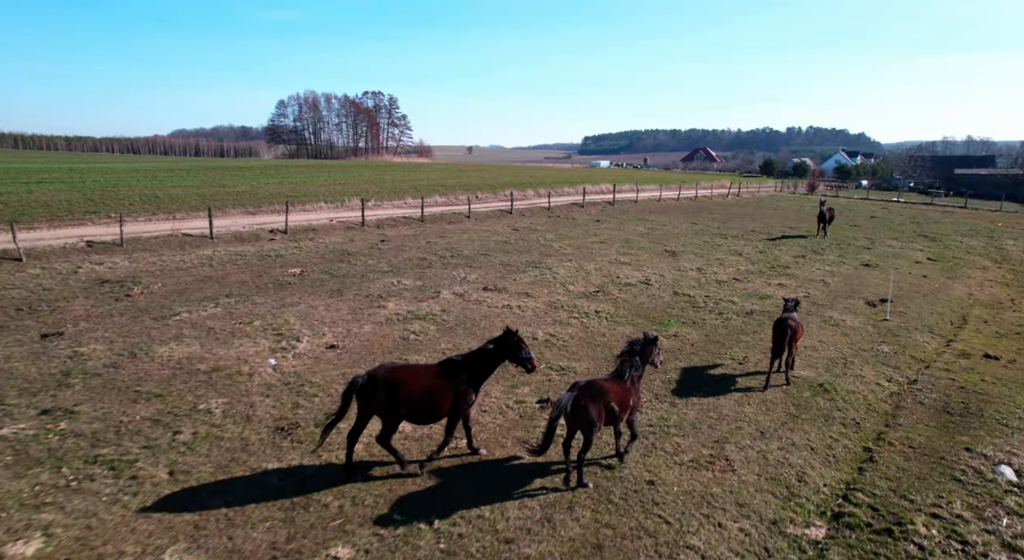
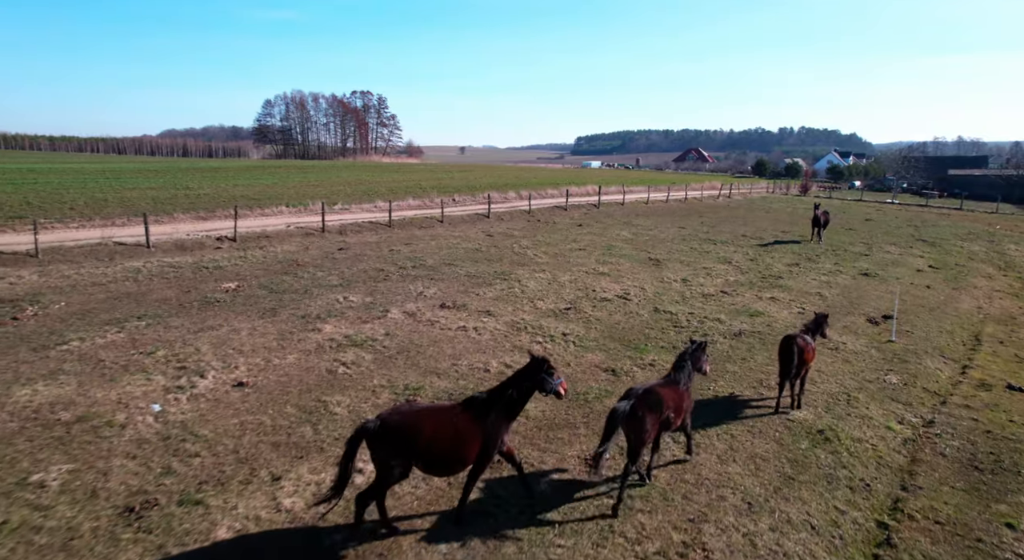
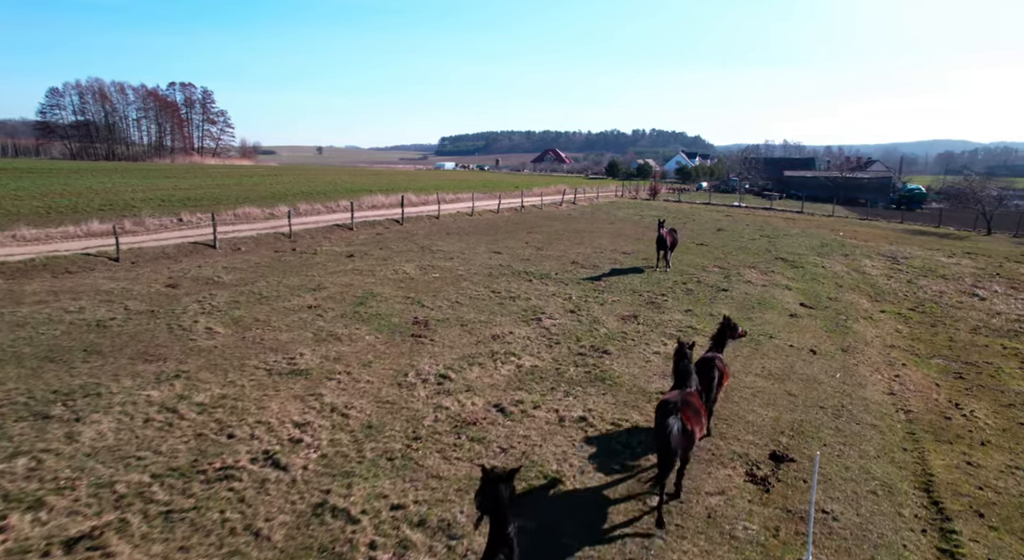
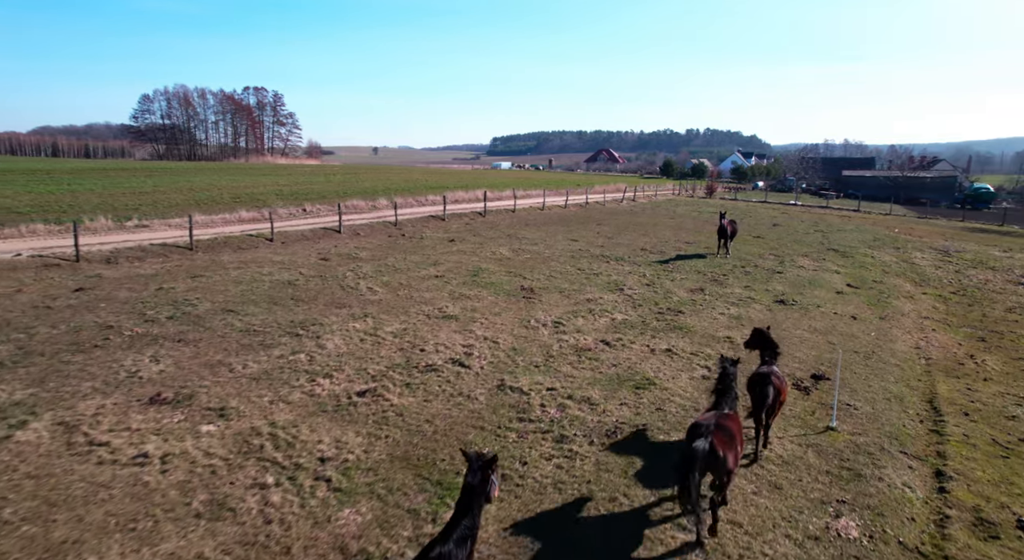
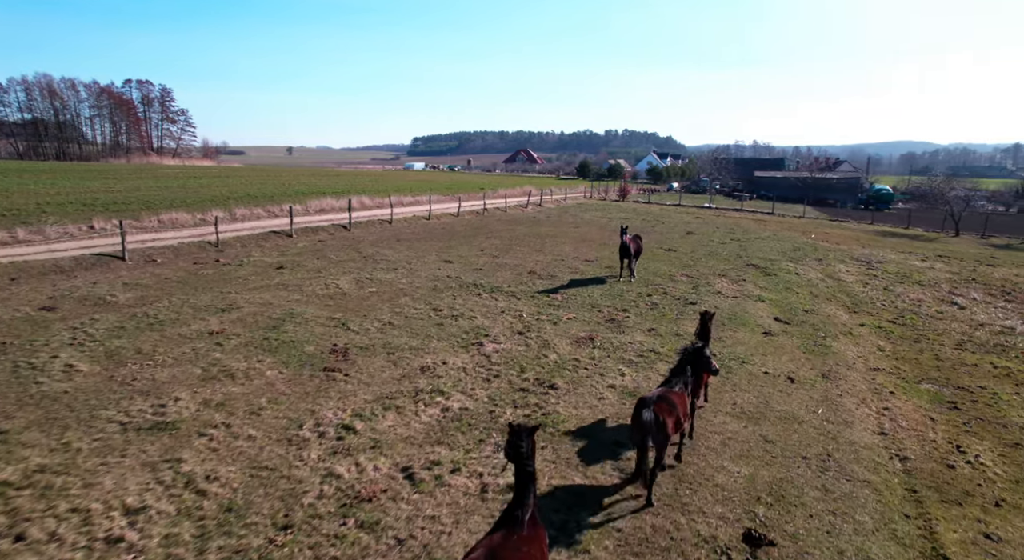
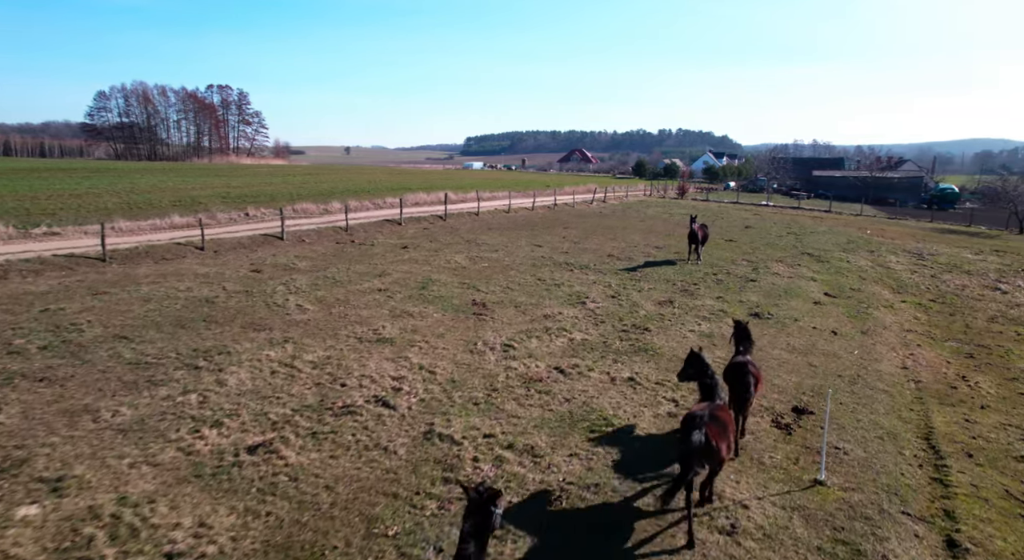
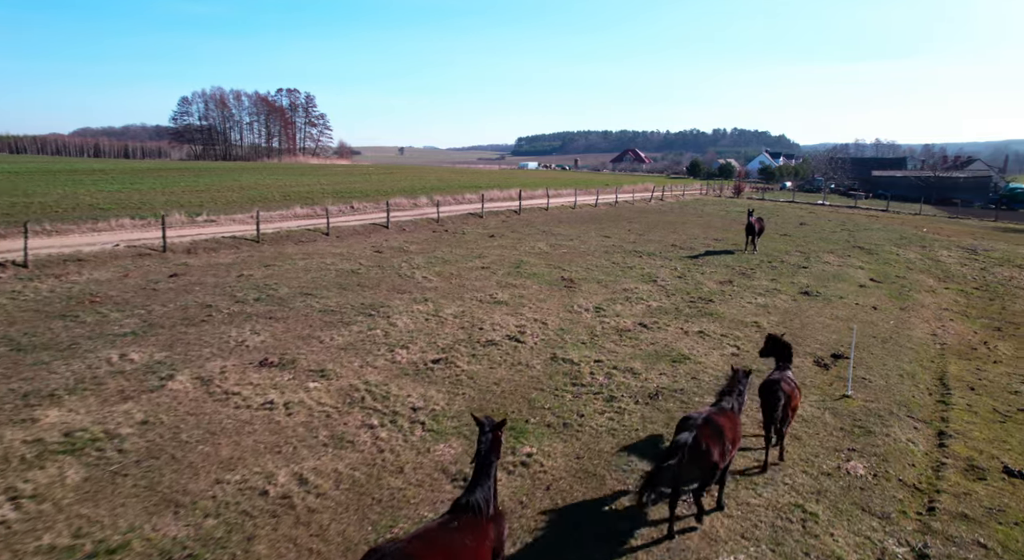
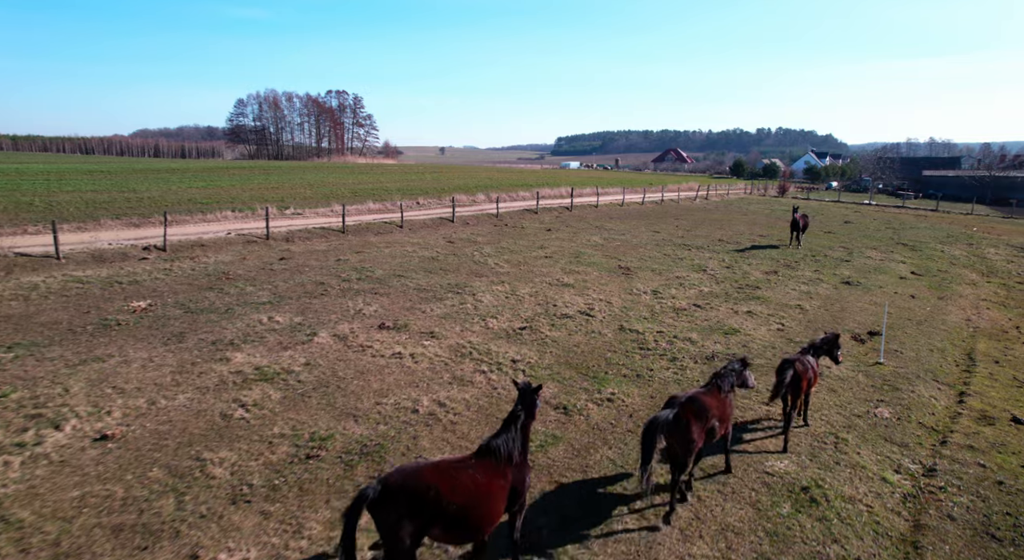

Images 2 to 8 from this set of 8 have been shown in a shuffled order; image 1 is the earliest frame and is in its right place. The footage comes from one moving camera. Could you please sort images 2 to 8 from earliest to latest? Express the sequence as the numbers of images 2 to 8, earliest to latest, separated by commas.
2, 8, 7, 4, 6, 3, 5
